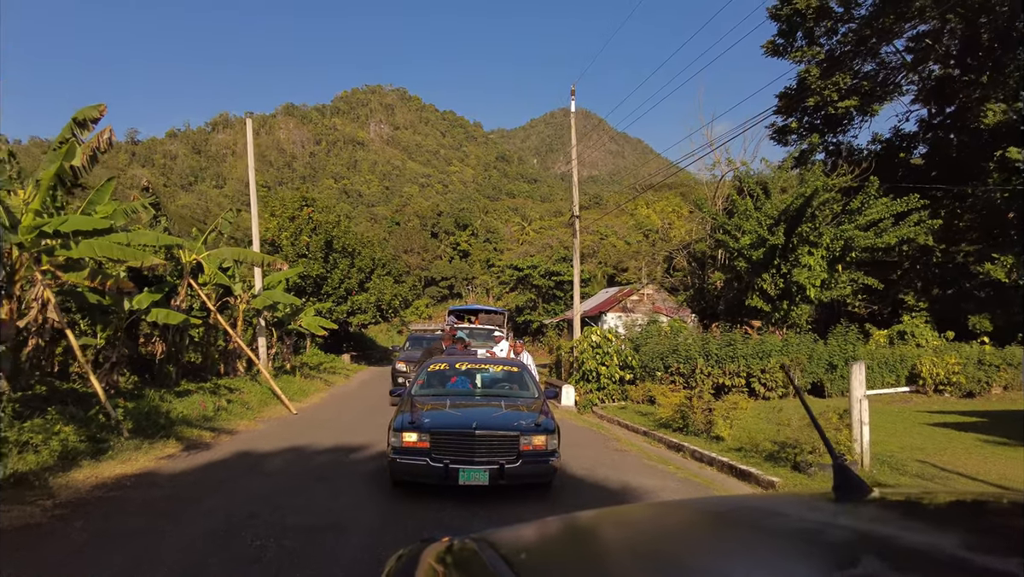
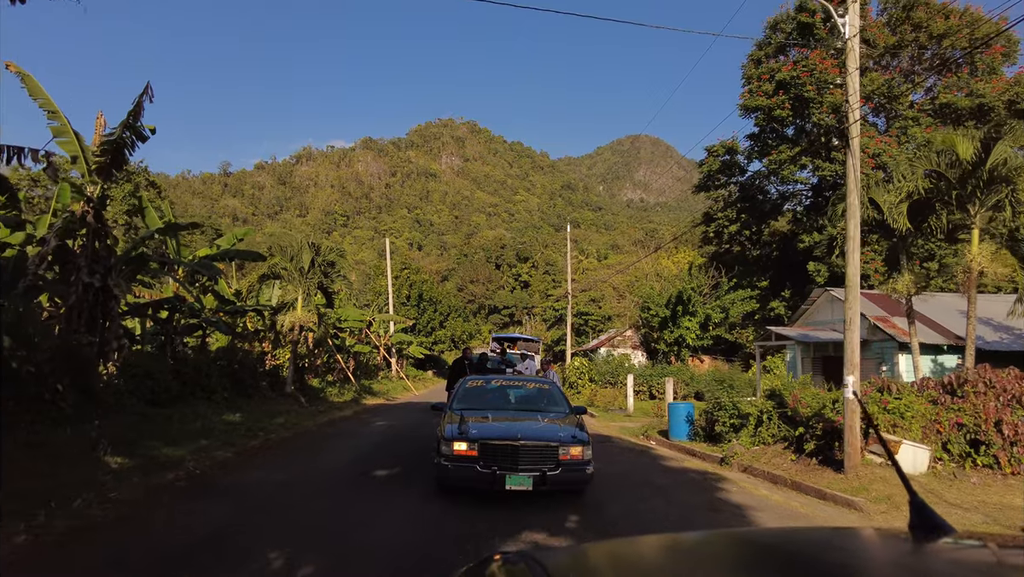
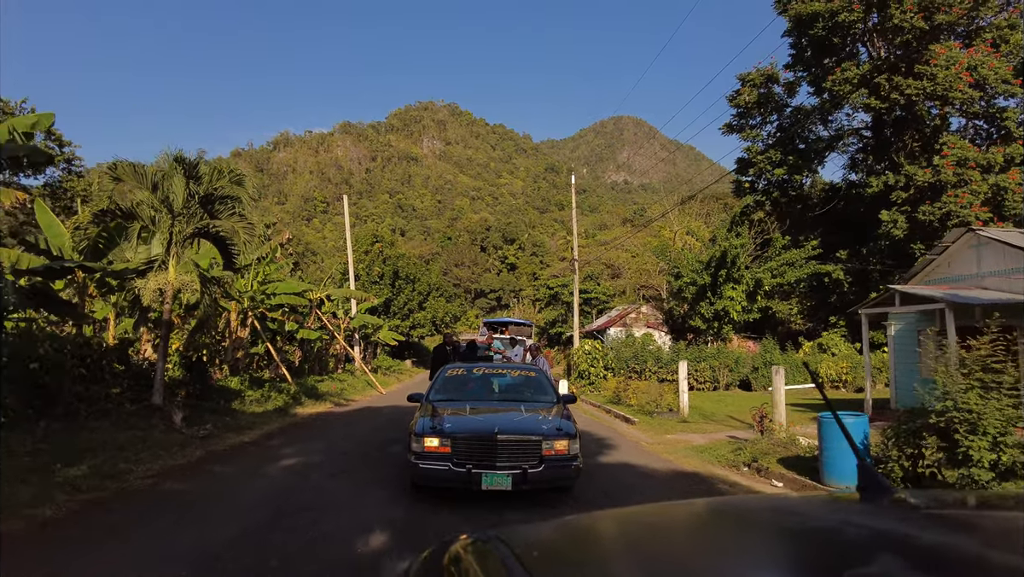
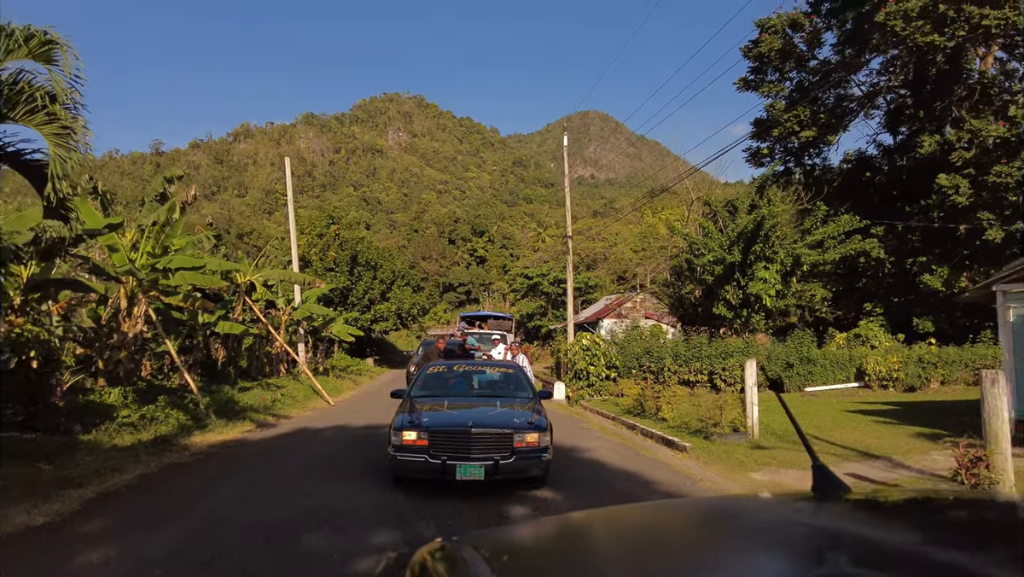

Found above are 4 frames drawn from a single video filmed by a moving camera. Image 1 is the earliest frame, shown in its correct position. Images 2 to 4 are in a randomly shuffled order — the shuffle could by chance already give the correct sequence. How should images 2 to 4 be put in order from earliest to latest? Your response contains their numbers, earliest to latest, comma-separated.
4, 3, 2
